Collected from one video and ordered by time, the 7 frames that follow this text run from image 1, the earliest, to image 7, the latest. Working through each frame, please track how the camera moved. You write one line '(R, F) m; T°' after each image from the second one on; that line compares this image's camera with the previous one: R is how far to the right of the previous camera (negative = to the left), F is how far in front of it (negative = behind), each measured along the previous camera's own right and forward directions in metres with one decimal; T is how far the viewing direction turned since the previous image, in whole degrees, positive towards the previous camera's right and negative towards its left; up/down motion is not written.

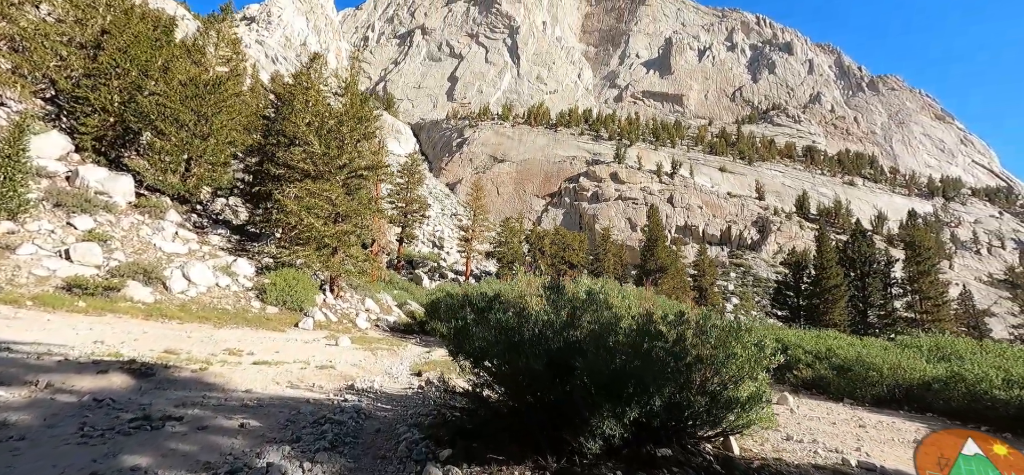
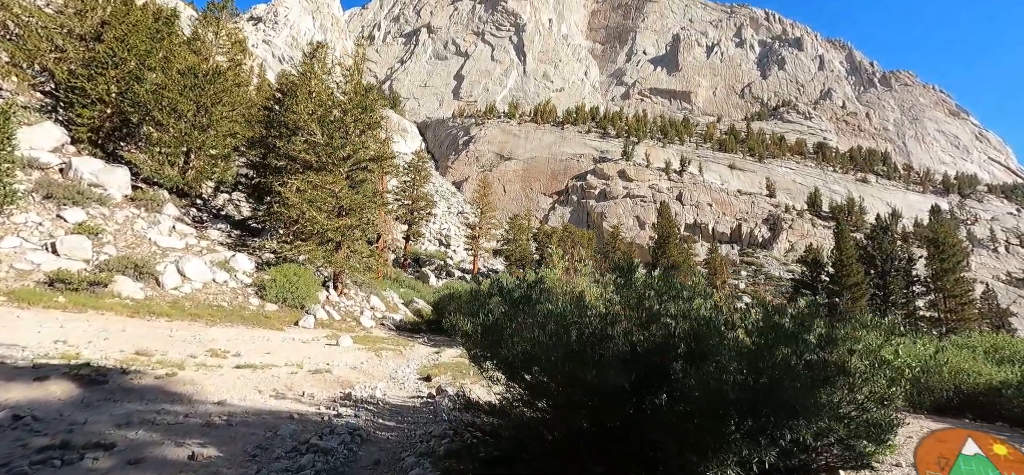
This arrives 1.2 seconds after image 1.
(-0.2, +0.9) m; -1°
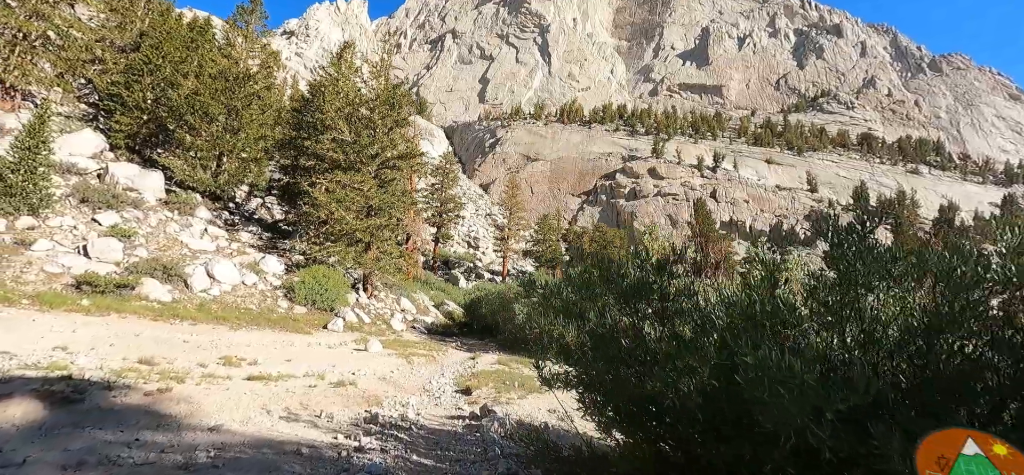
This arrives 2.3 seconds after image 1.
(-0.2, +0.8) m; -3°
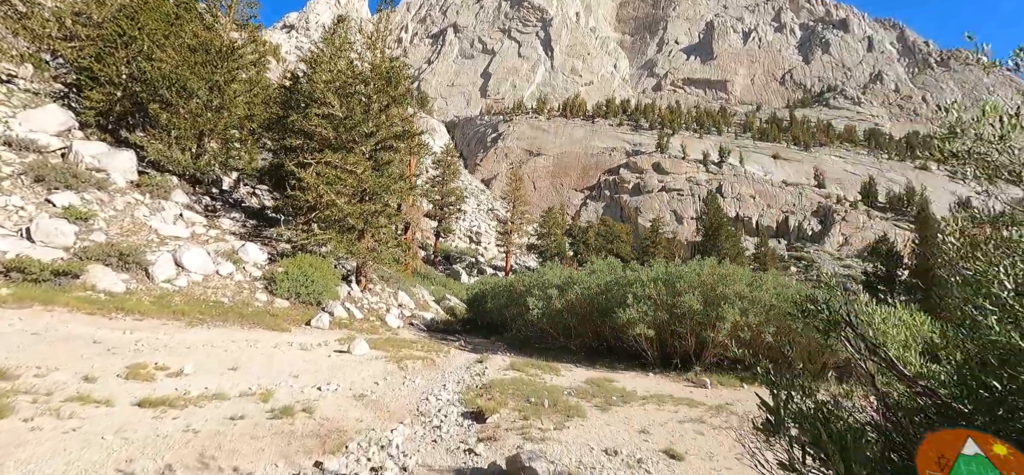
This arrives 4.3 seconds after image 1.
(-0.2, +1.6) m; 0°
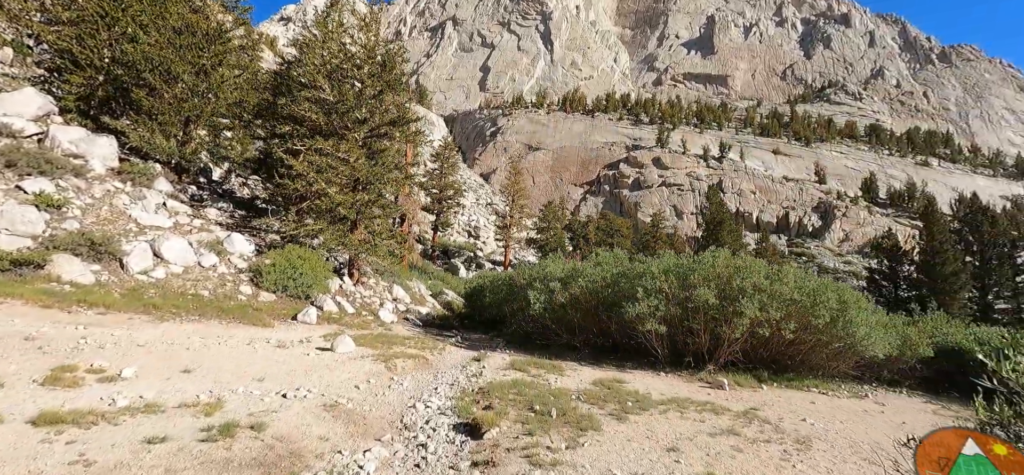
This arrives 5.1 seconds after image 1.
(0.0, +0.7) m; 0°
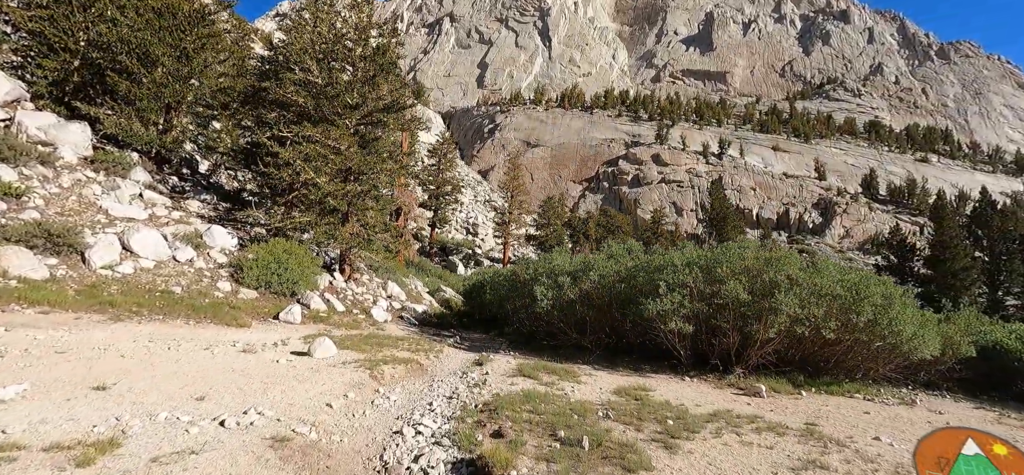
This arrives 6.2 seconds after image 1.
(-0.1, +0.9) m; 0°
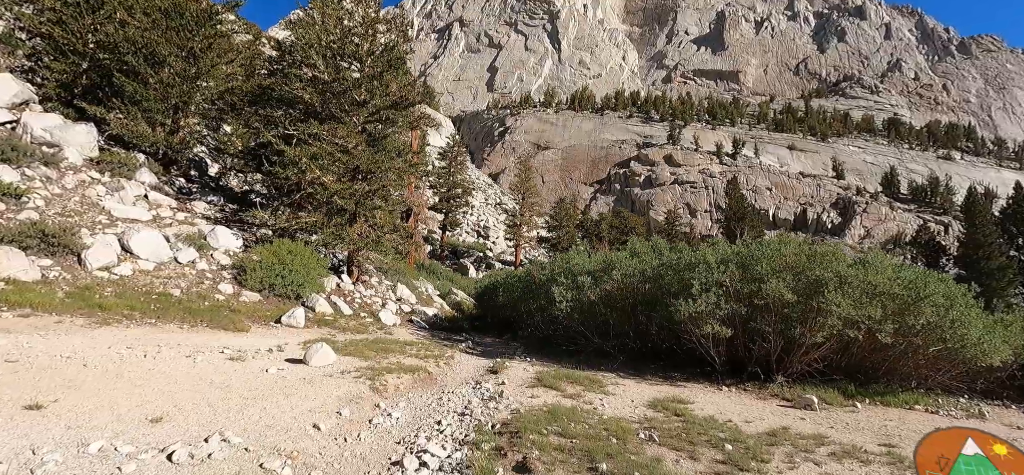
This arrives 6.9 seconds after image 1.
(-0.1, +0.6) m; -1°
